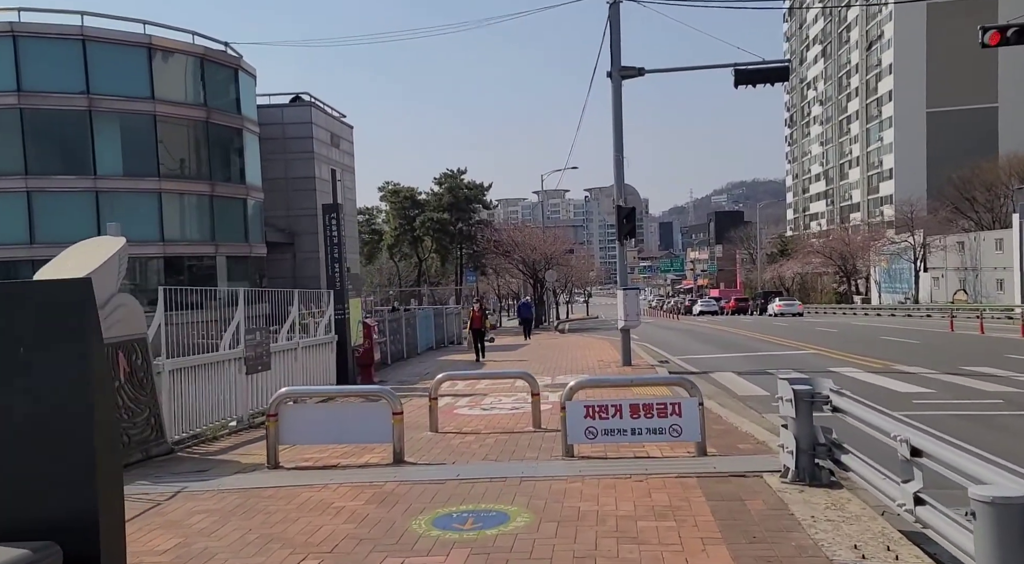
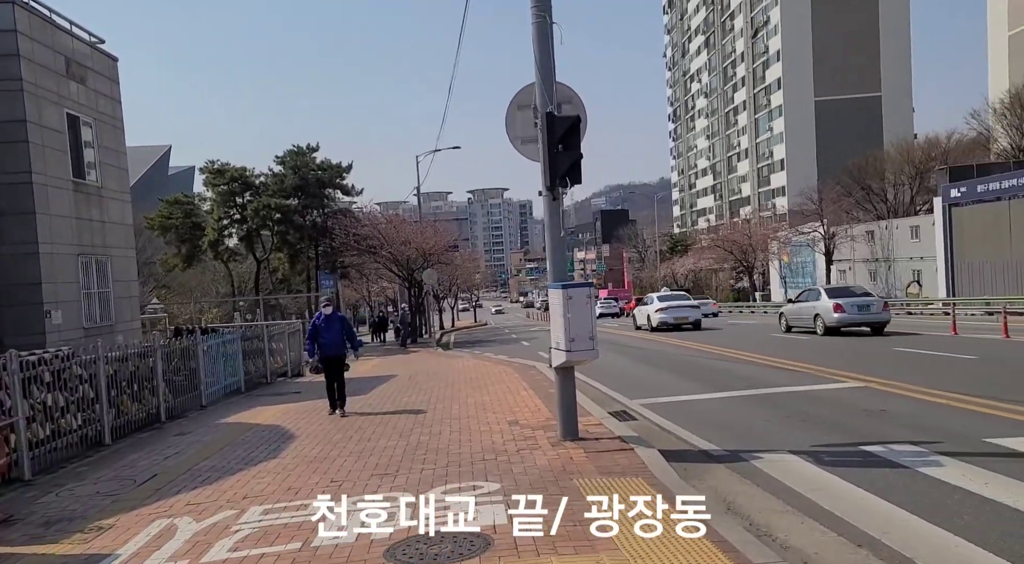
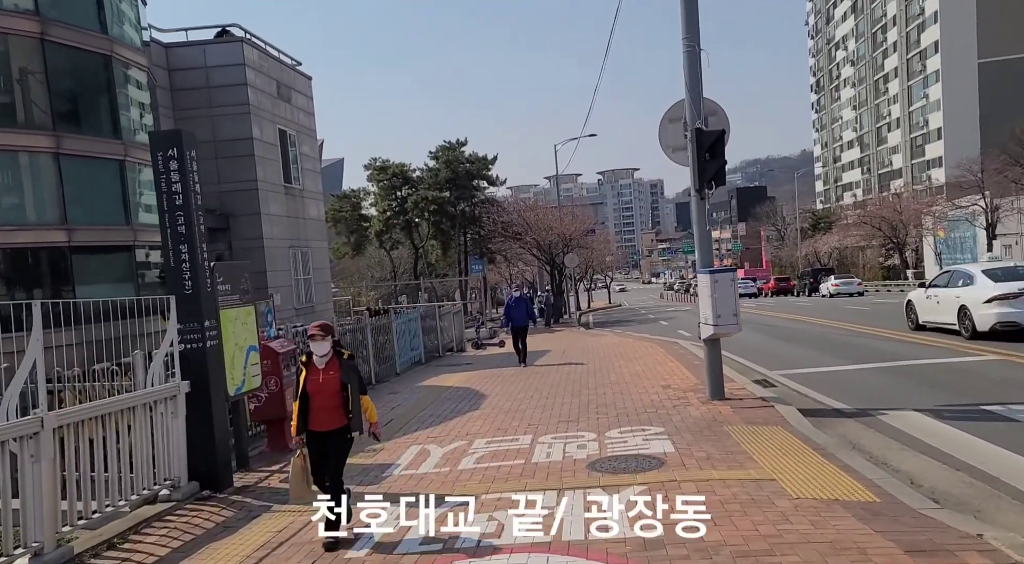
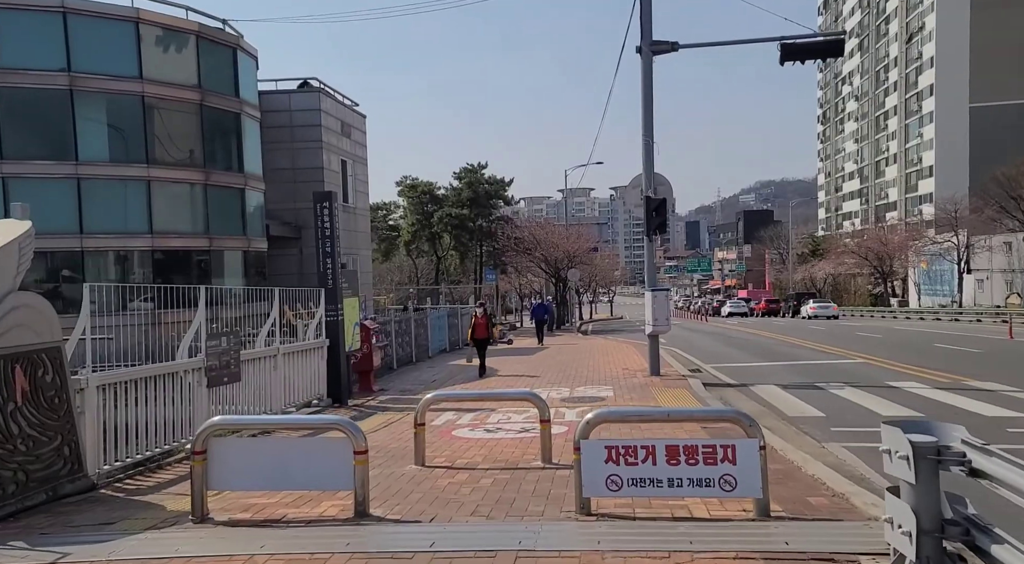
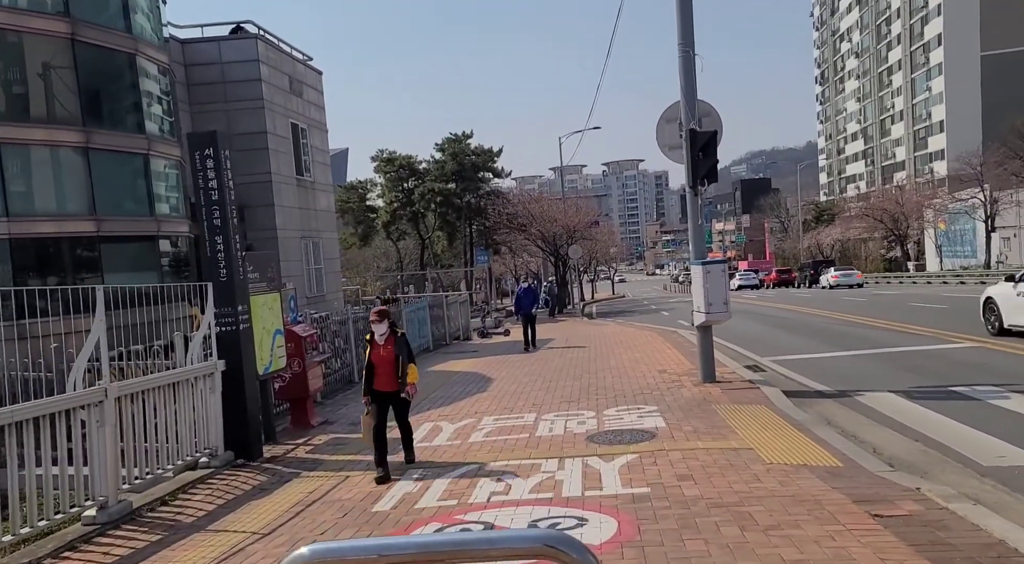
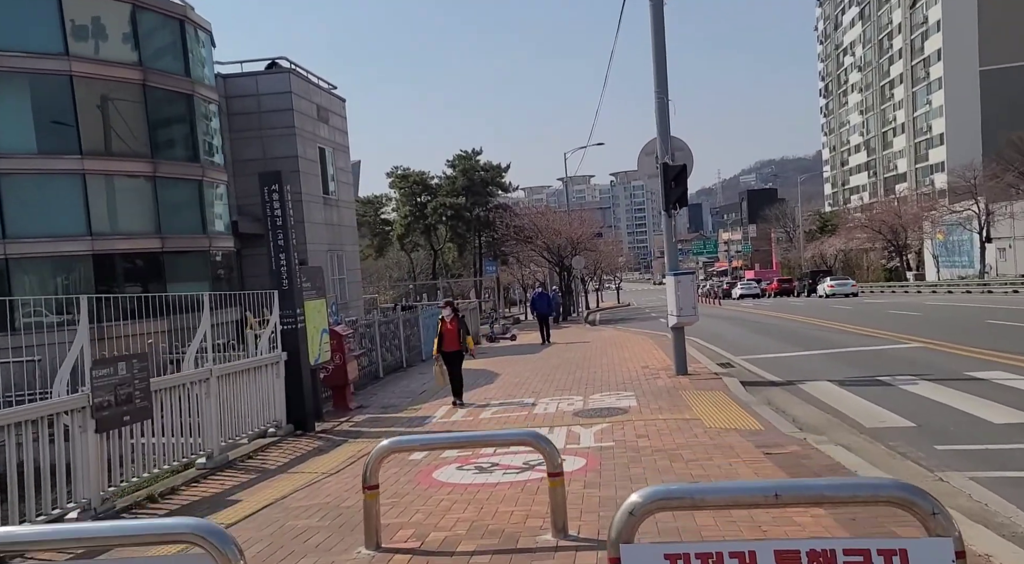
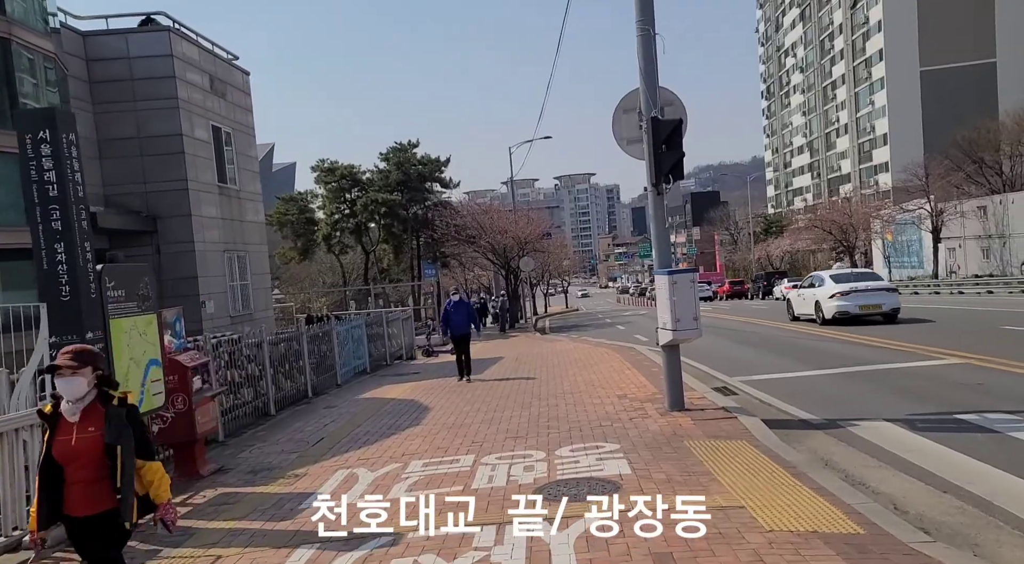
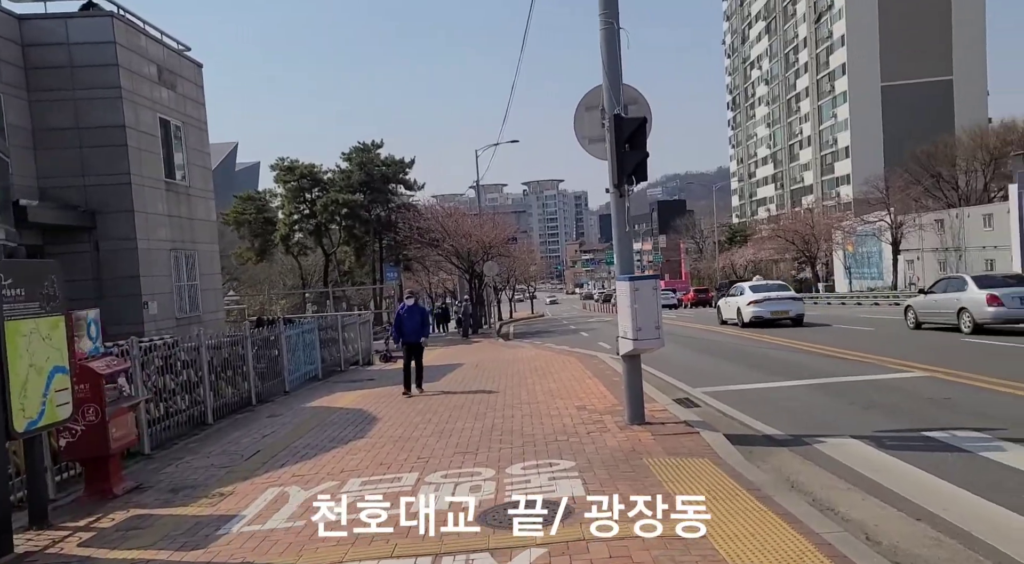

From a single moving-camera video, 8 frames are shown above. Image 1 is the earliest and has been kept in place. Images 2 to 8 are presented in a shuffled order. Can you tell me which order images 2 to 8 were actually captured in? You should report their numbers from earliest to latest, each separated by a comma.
4, 6, 5, 3, 7, 8, 2
